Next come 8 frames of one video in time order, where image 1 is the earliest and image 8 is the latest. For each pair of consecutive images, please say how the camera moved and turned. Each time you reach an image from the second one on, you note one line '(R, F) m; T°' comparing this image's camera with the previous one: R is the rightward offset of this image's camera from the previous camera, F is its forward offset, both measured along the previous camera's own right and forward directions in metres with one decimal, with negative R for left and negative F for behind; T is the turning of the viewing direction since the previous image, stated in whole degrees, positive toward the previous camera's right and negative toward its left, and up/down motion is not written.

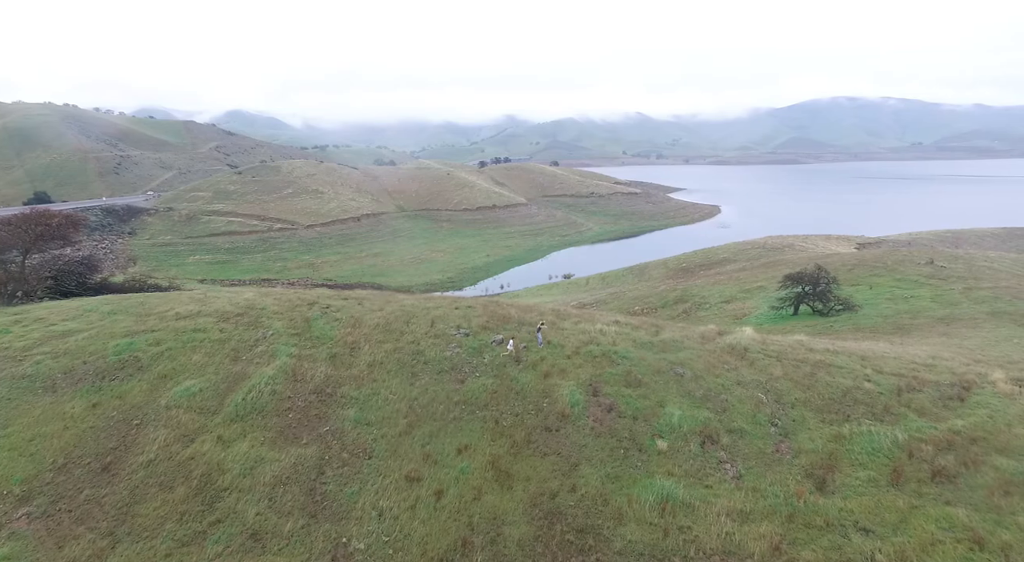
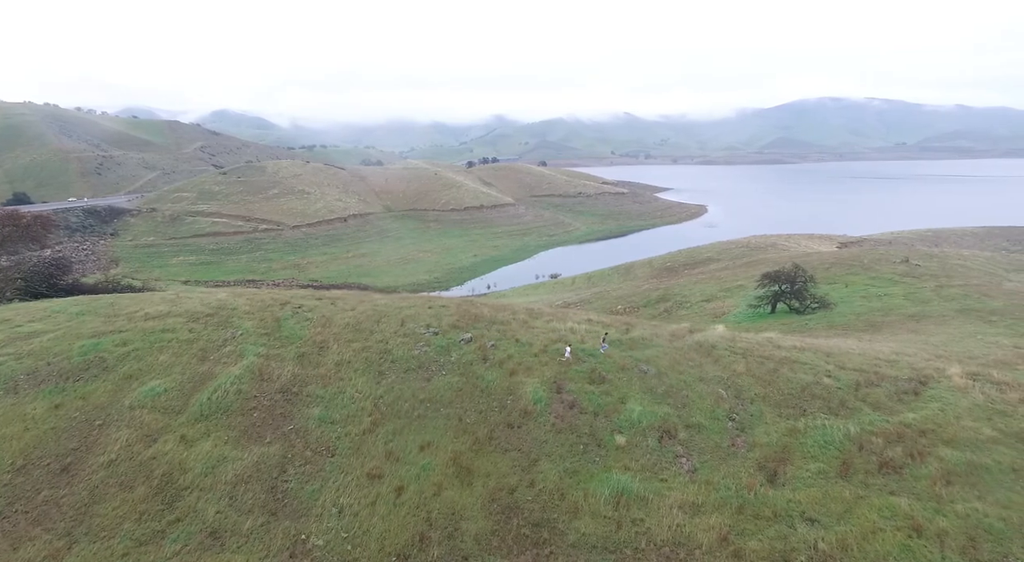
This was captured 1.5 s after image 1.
(+0.9, -0.3) m; +1°
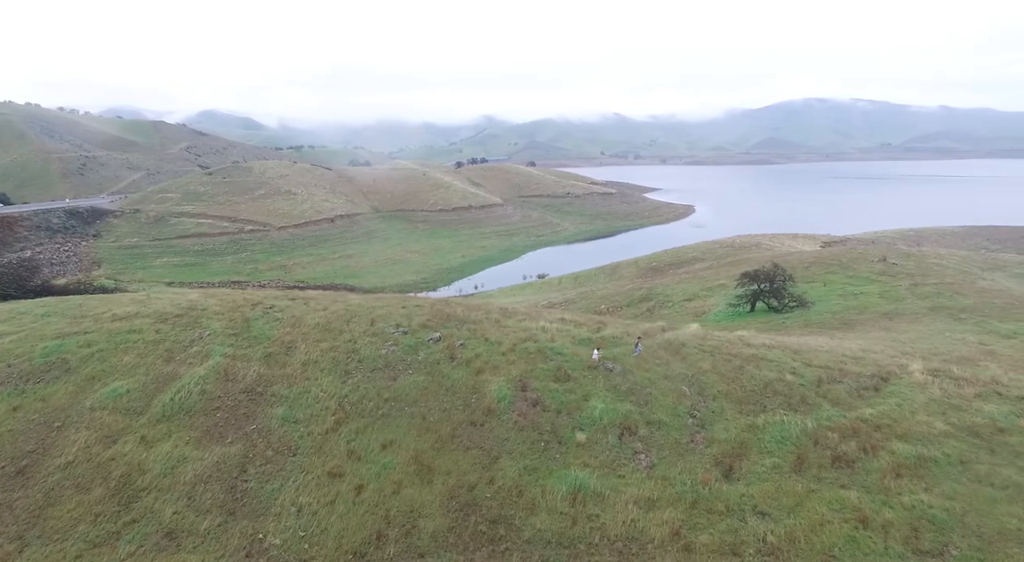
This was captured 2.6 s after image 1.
(+0.9, -0.2) m; +1°
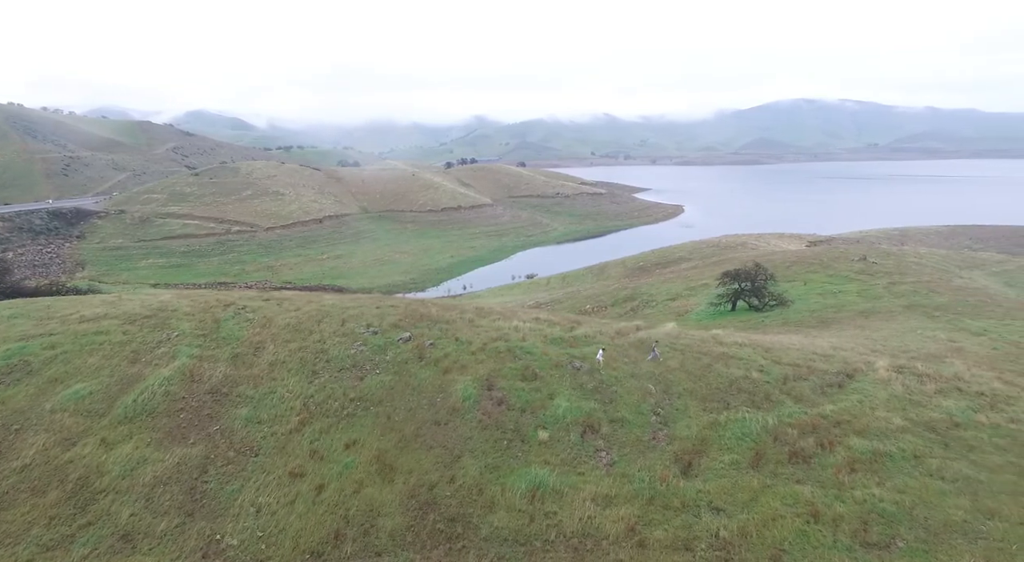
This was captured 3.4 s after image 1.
(+0.9, -0.1) m; +1°
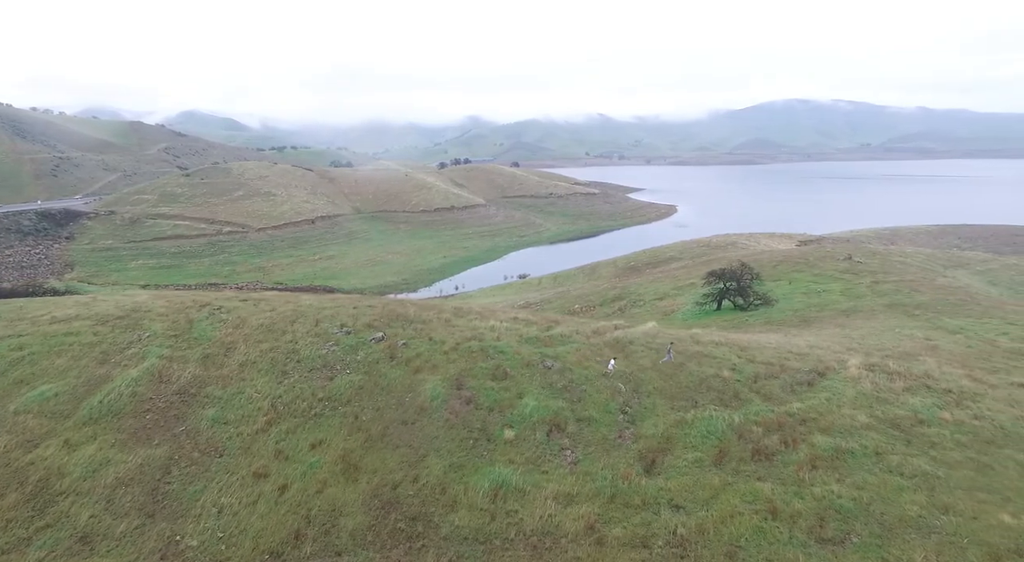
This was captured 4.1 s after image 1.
(+0.9, 0.0) m; +1°
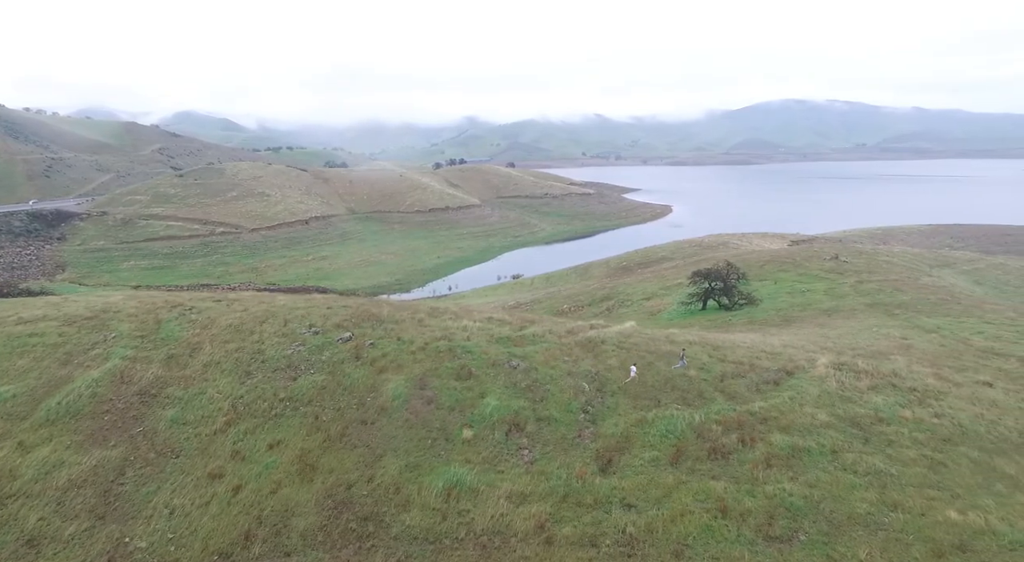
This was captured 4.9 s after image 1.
(+1.3, 0.0) m; 0°
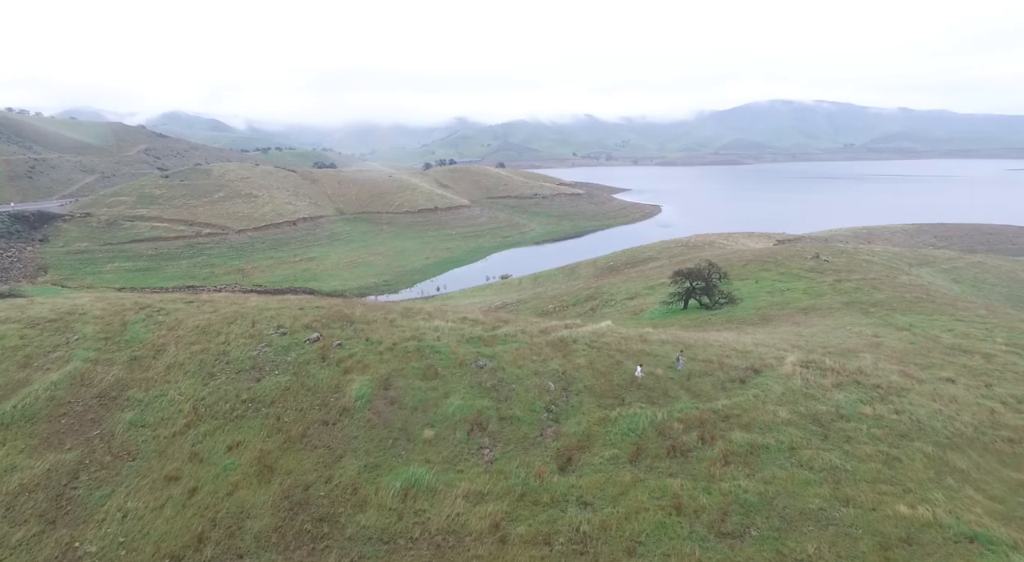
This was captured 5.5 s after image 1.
(+1.0, 0.0) m; +1°
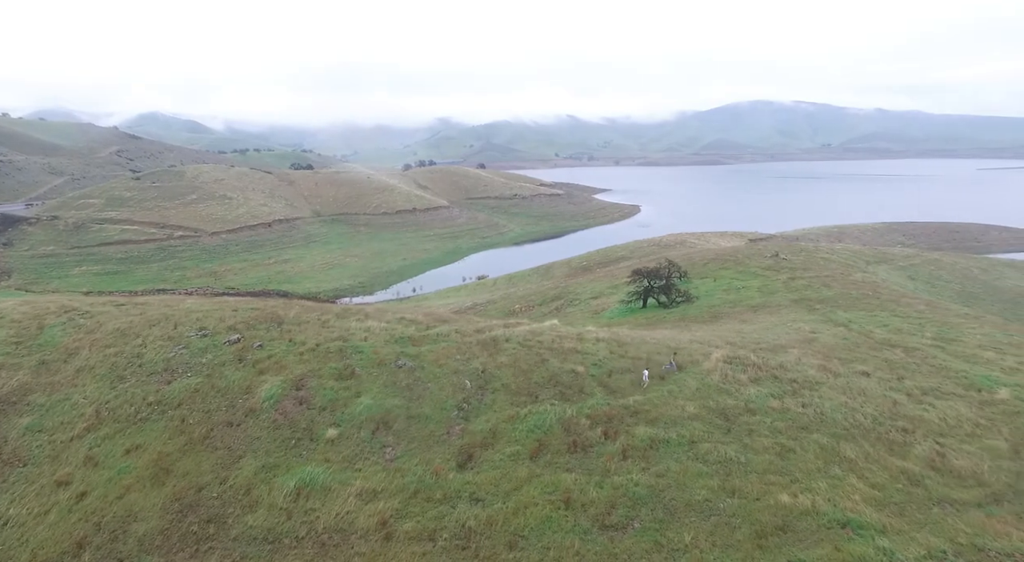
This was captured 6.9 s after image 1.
(+2.6, -0.1) m; +2°
